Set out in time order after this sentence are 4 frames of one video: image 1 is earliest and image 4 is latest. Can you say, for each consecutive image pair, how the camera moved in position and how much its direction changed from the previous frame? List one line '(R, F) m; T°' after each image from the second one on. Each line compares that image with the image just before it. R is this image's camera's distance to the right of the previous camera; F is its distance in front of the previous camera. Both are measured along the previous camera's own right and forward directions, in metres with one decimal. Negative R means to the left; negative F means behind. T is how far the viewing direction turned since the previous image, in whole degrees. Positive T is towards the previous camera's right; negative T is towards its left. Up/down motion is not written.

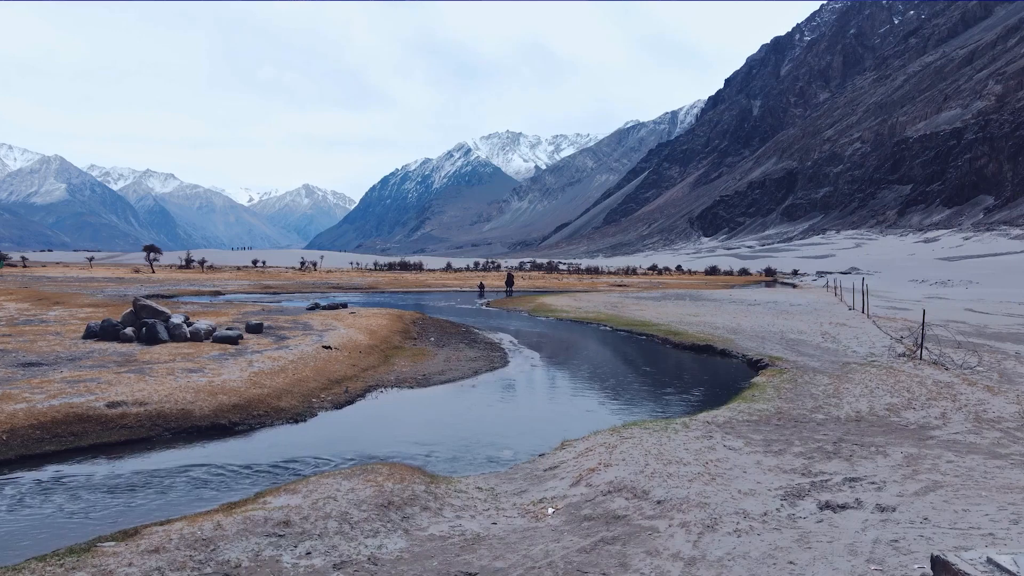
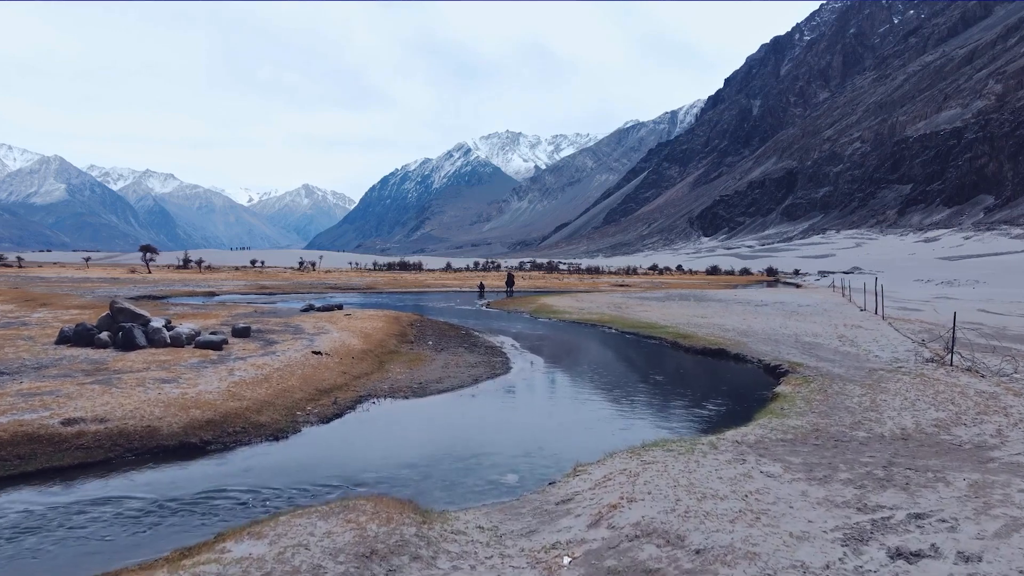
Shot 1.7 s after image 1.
(-0.1, +1.7) m; 0°
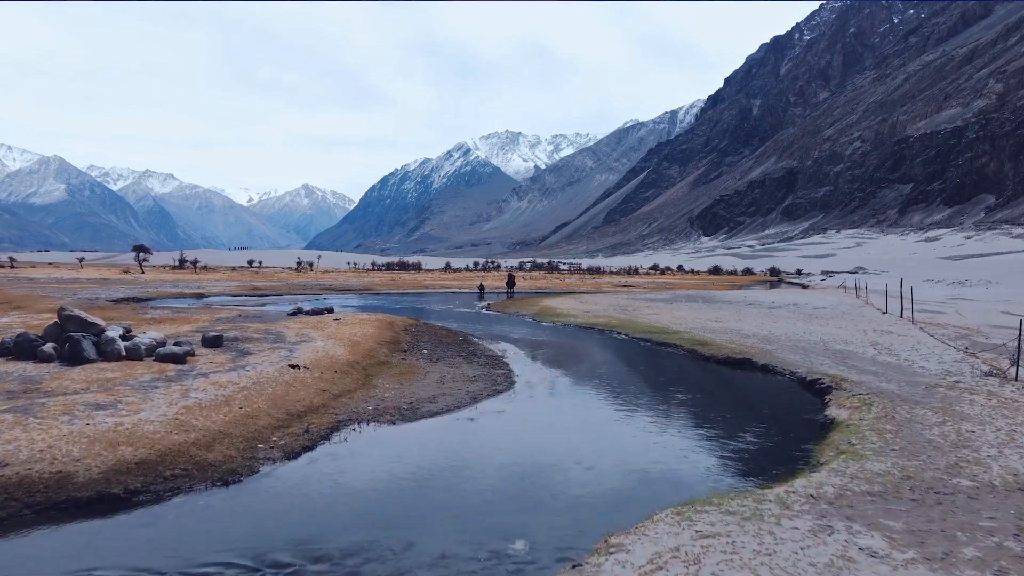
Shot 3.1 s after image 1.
(-0.1, +3.0) m; 0°
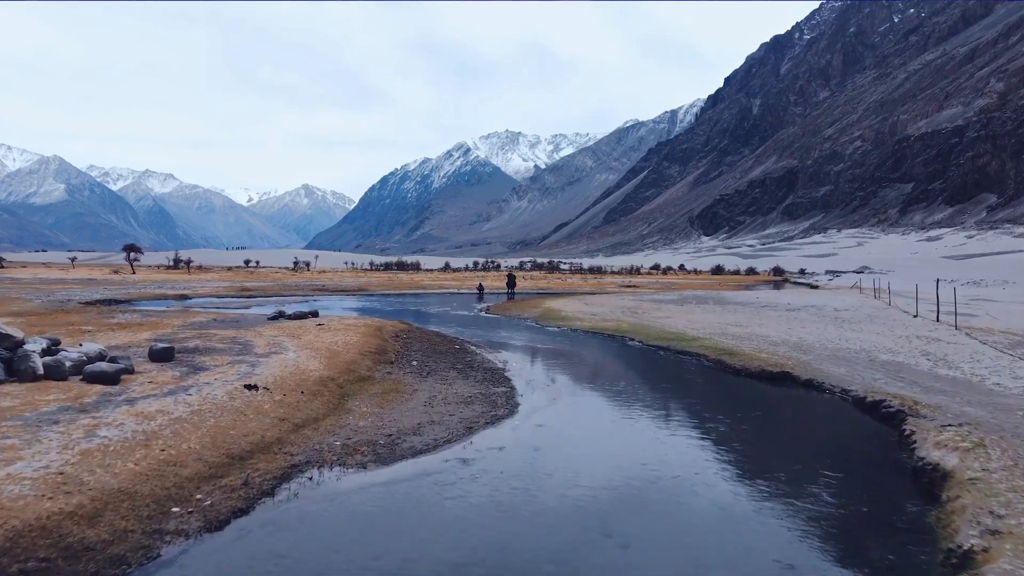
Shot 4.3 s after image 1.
(-0.1, +3.8) m; 0°
